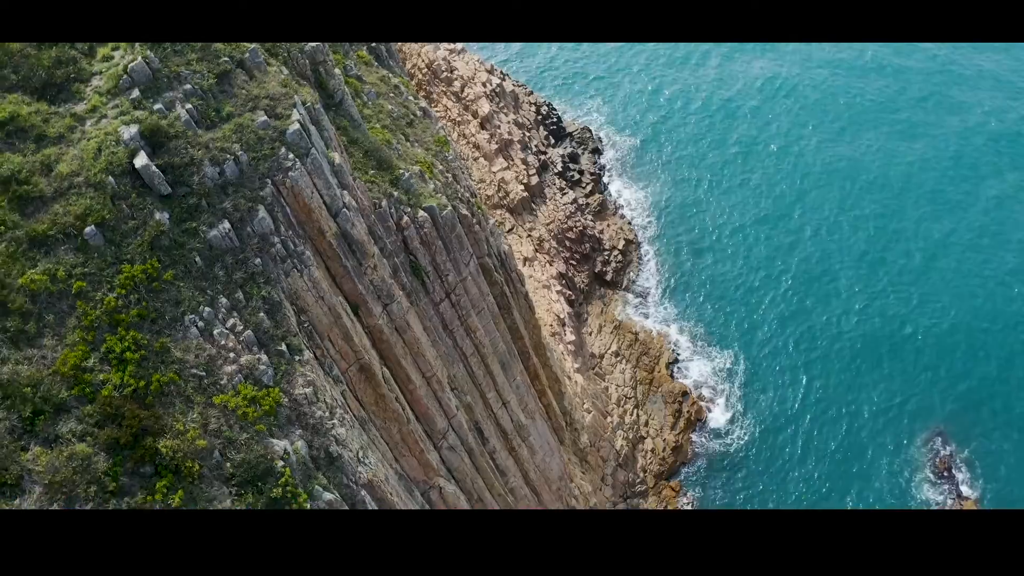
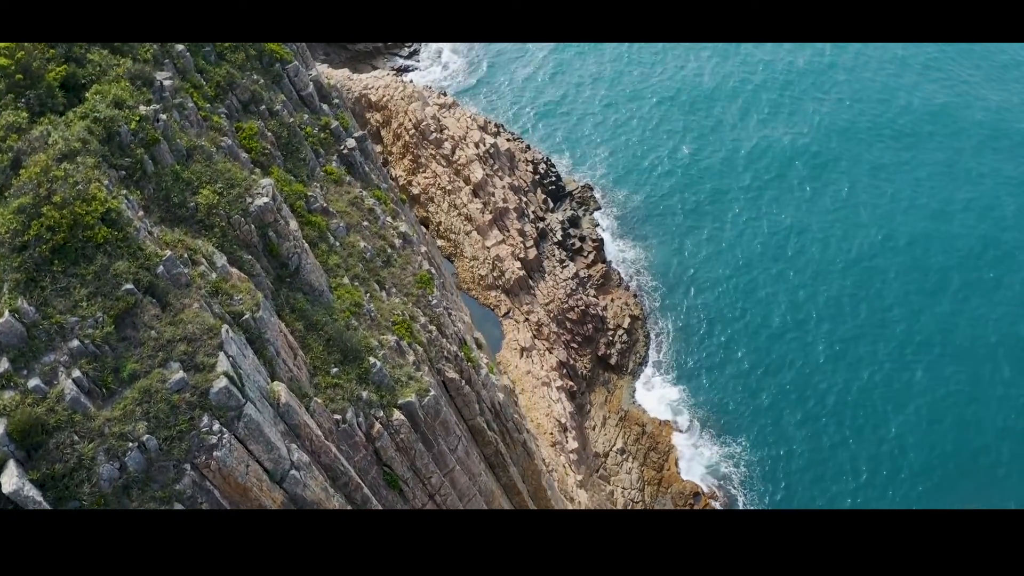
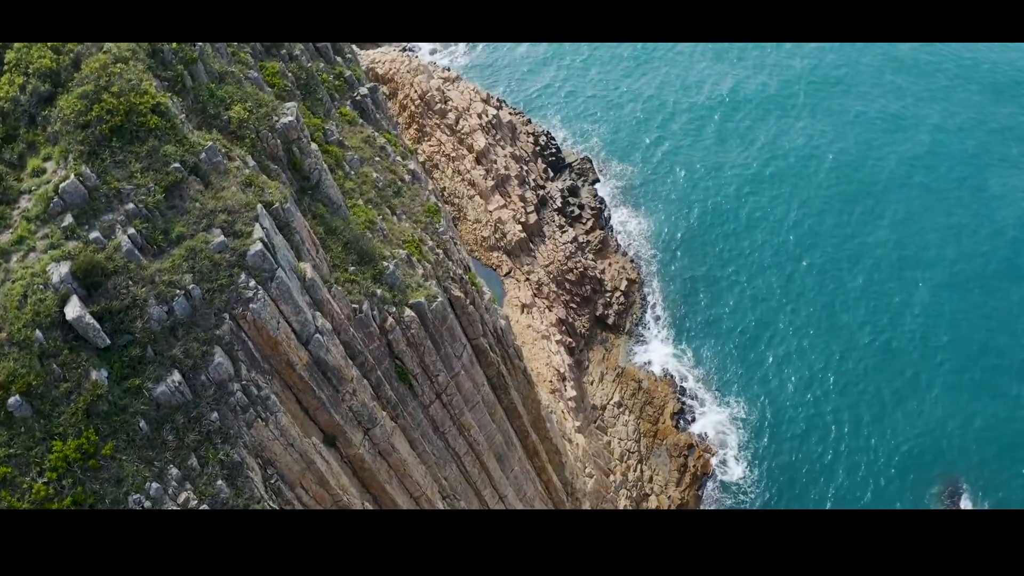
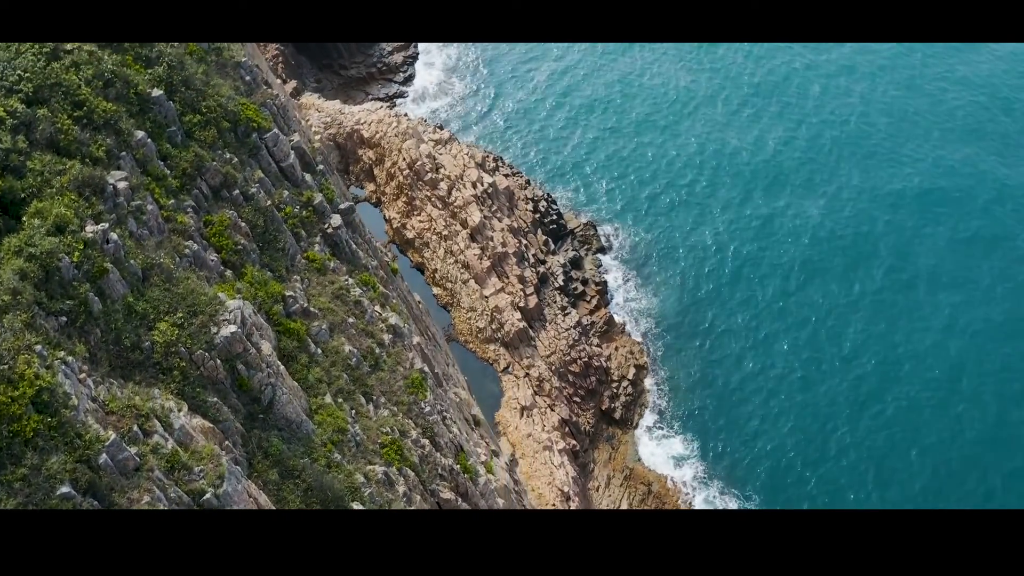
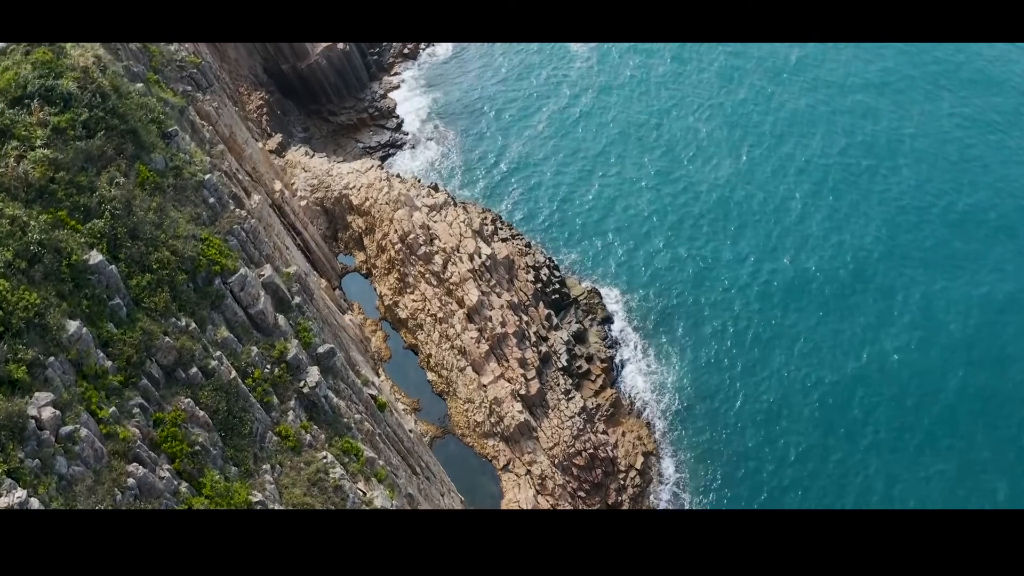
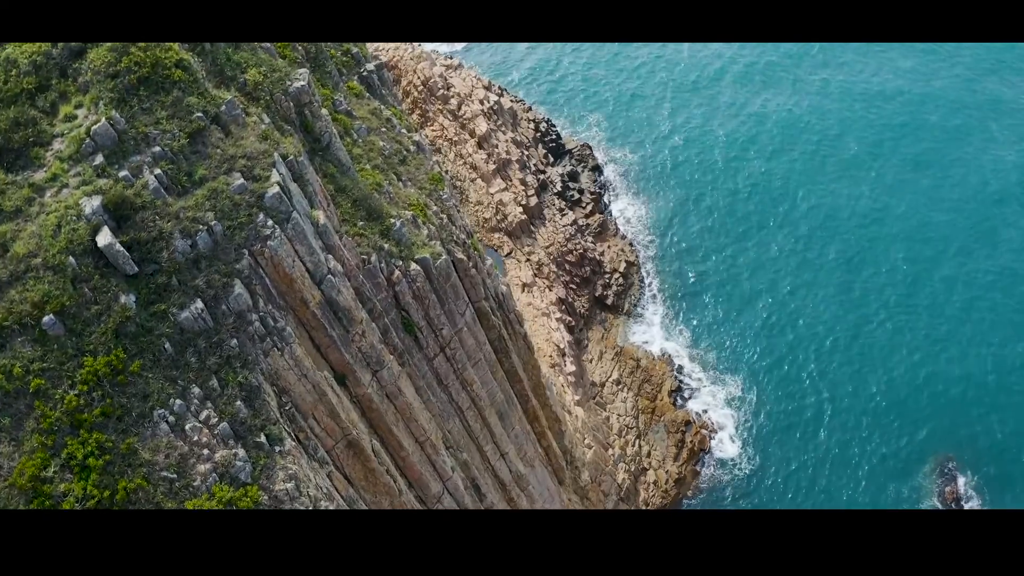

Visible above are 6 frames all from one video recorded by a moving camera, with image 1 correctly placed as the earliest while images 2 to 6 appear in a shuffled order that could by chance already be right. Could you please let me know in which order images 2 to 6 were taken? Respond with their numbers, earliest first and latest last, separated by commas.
6, 3, 2, 4, 5
